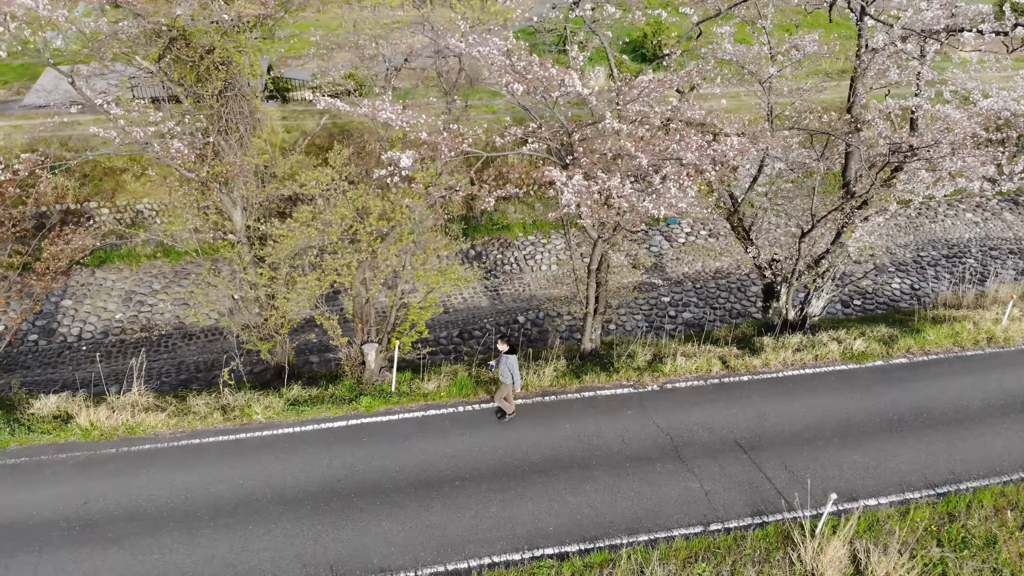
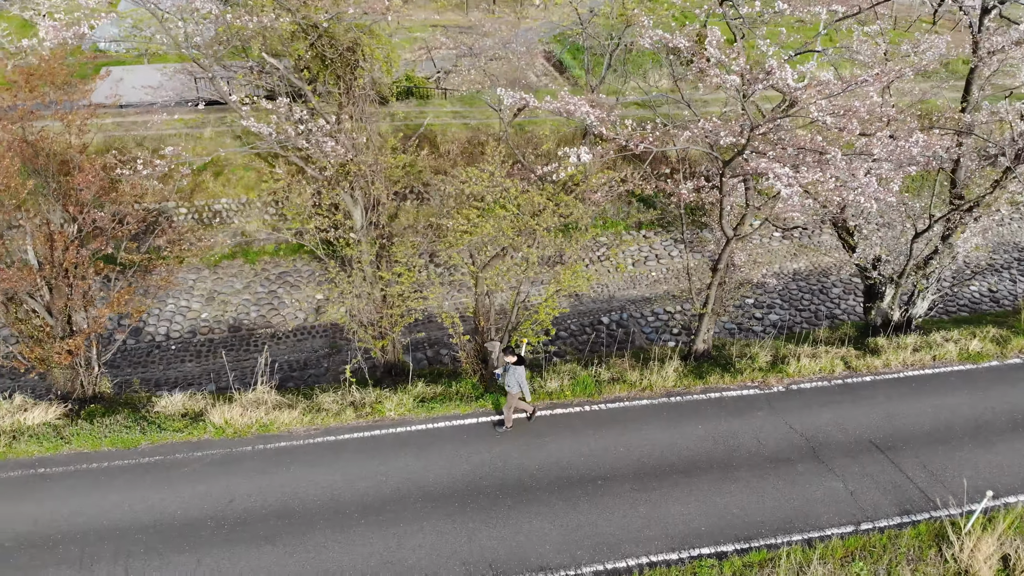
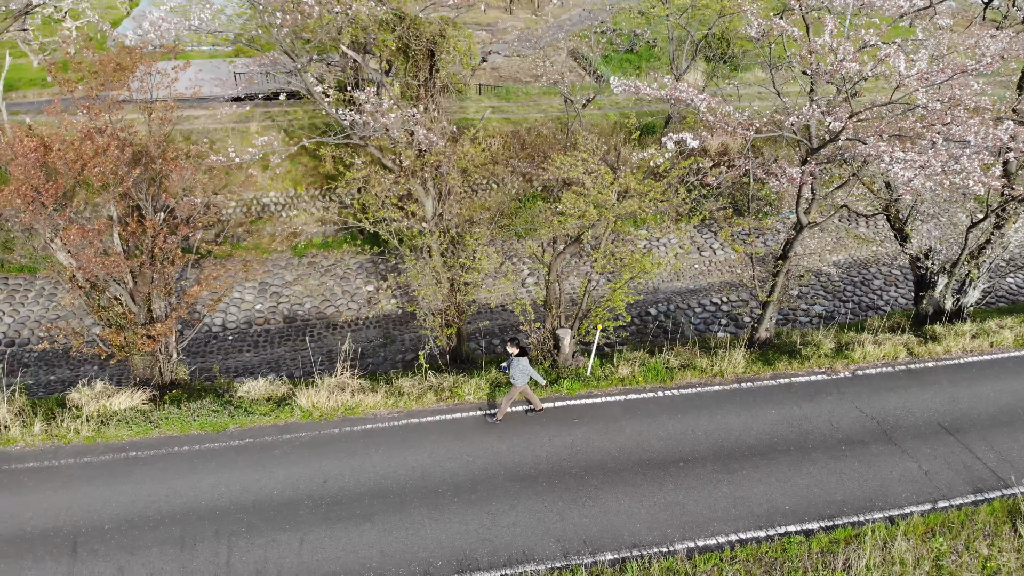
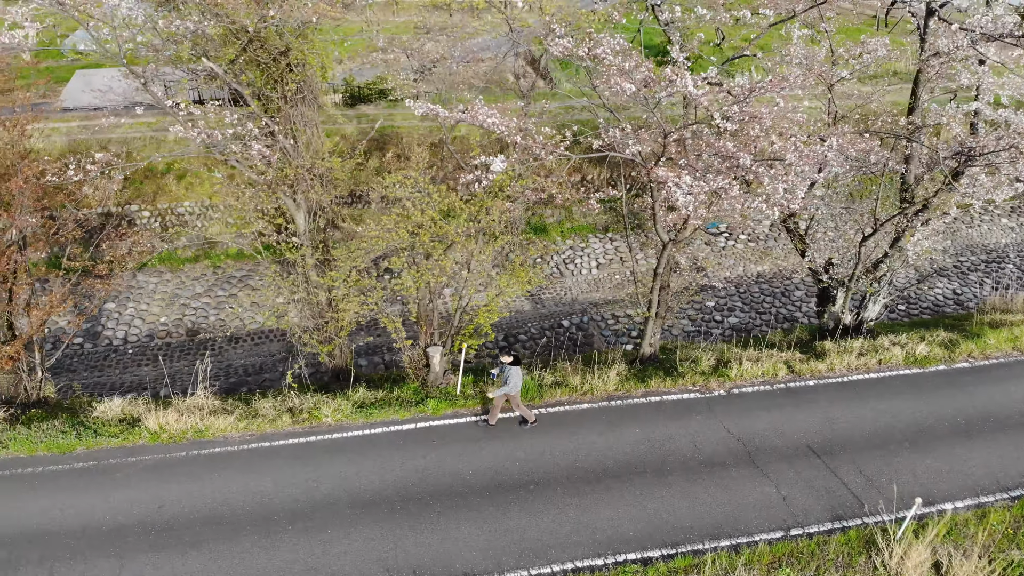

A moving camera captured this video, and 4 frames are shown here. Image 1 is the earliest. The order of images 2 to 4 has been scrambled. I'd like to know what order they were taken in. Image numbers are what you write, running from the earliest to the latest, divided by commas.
4, 2, 3
